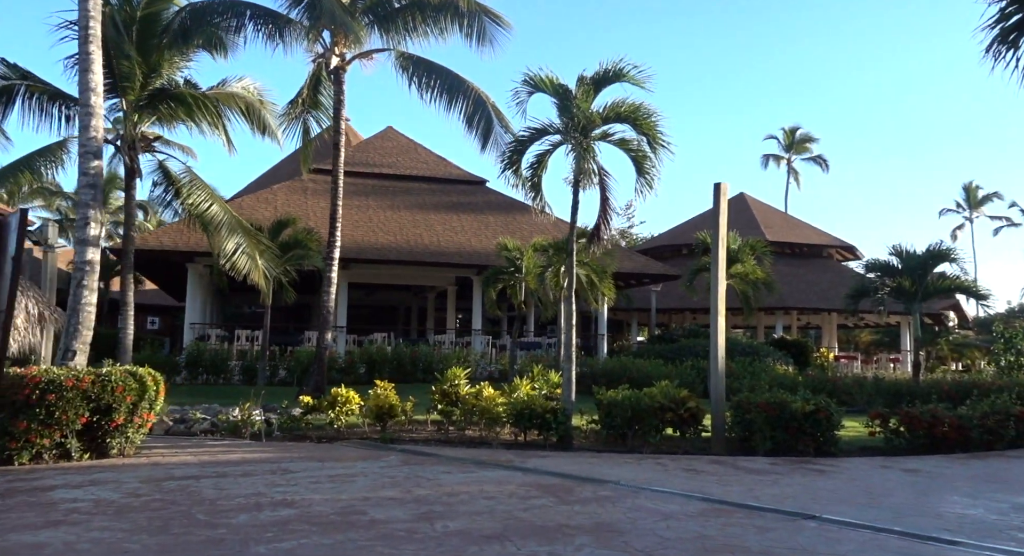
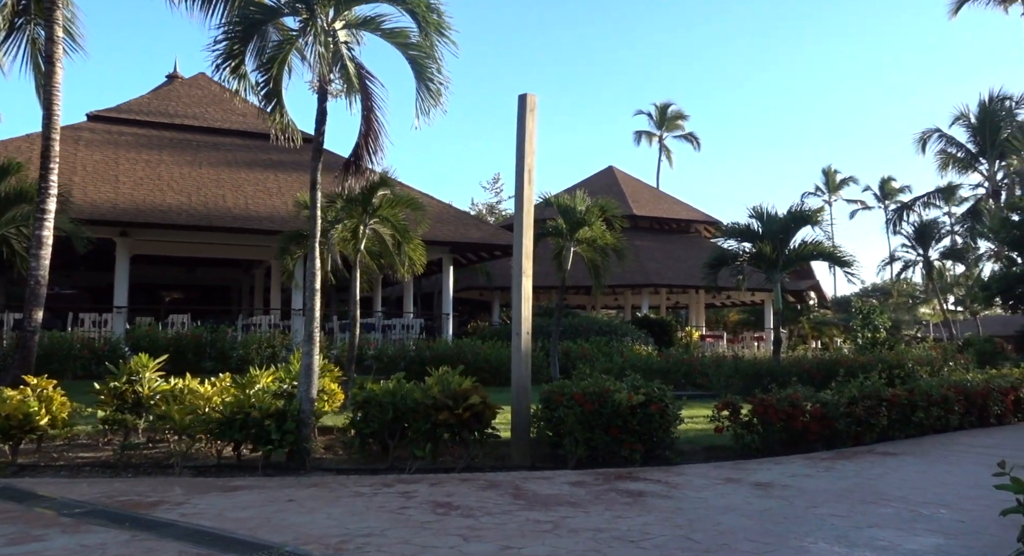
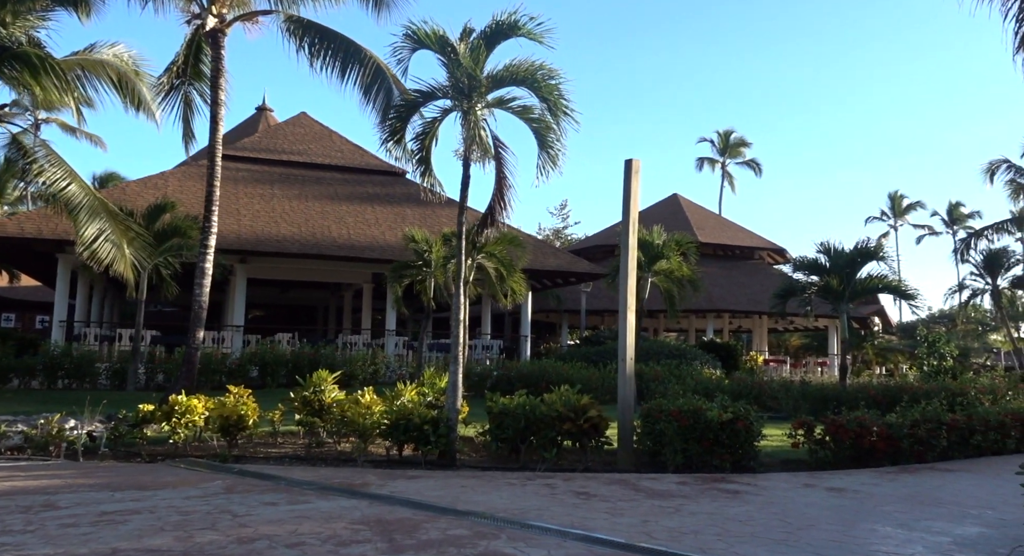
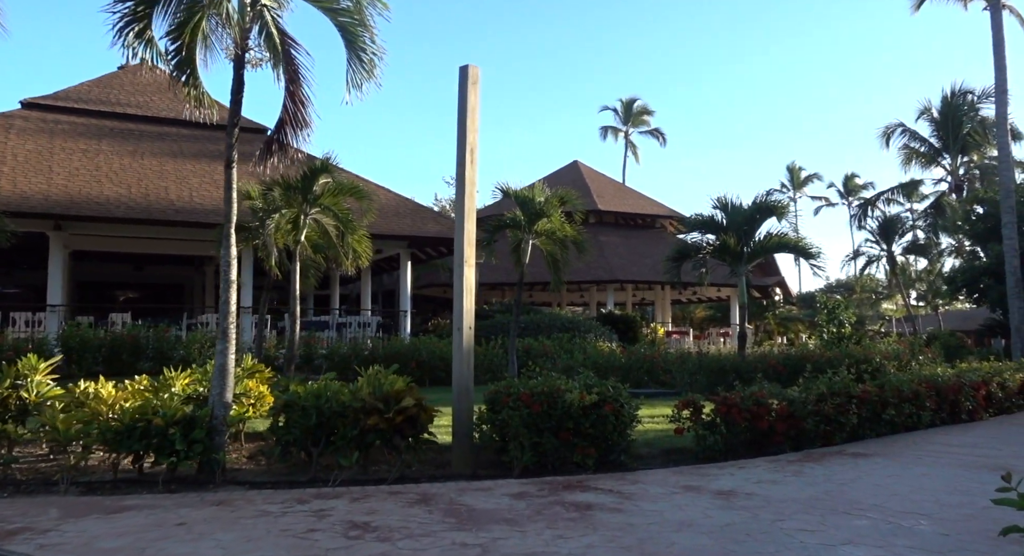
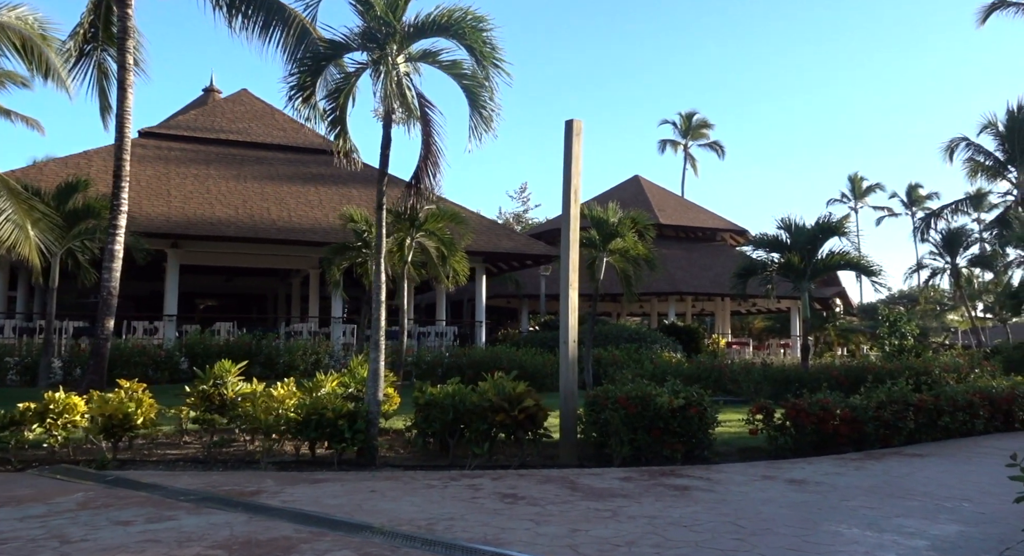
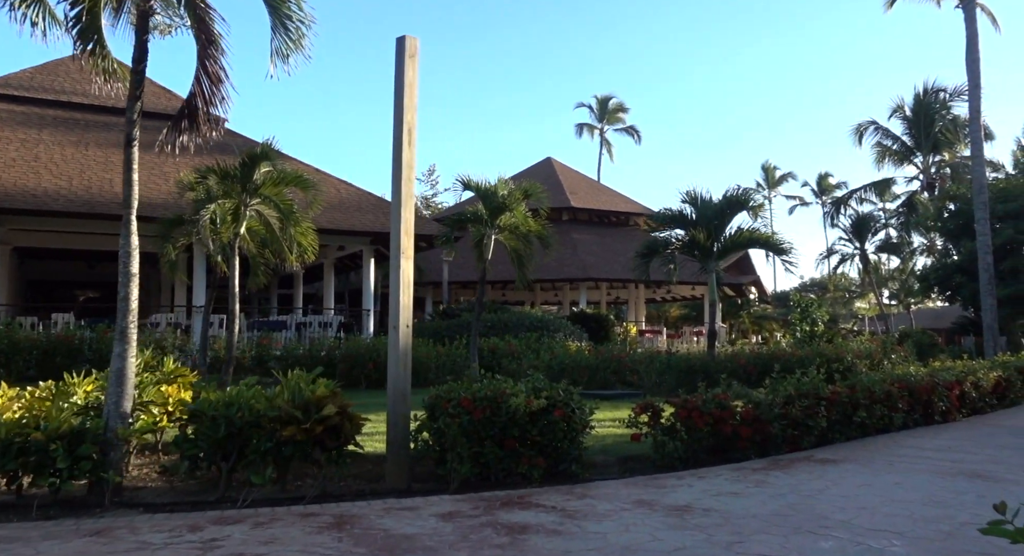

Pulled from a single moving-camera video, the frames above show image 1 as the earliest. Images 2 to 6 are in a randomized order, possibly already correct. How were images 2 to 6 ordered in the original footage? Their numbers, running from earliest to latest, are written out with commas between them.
3, 5, 2, 4, 6
